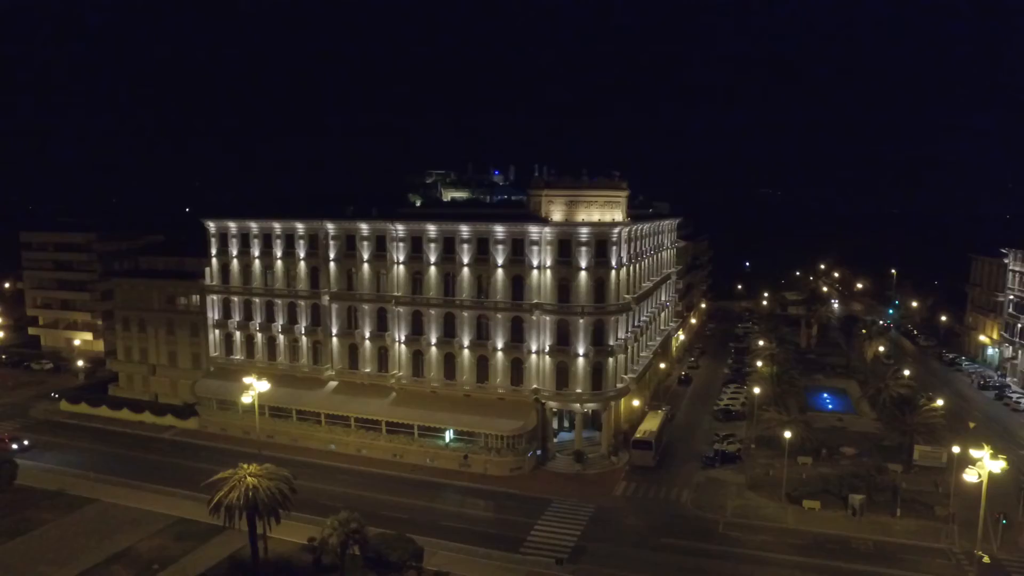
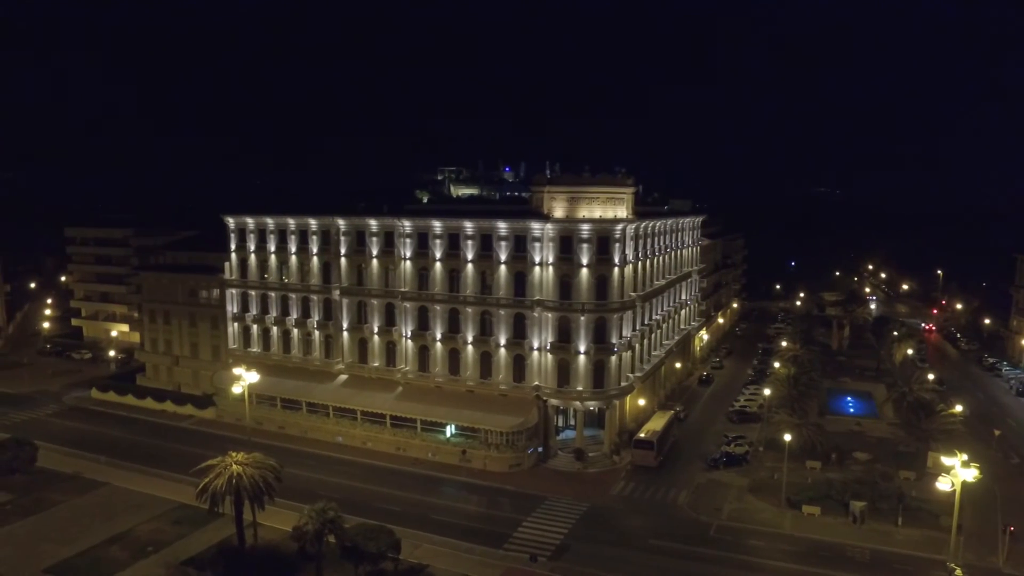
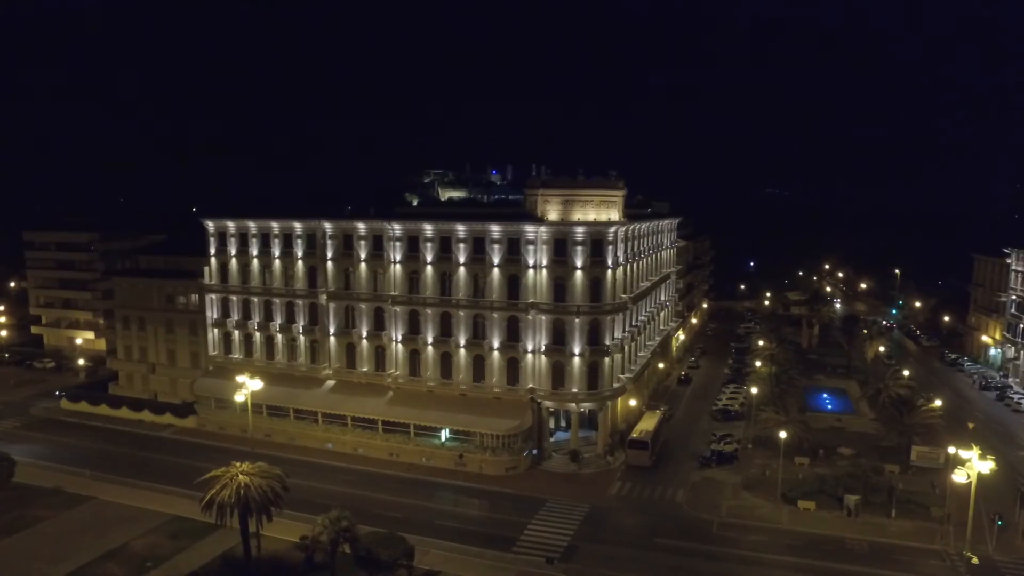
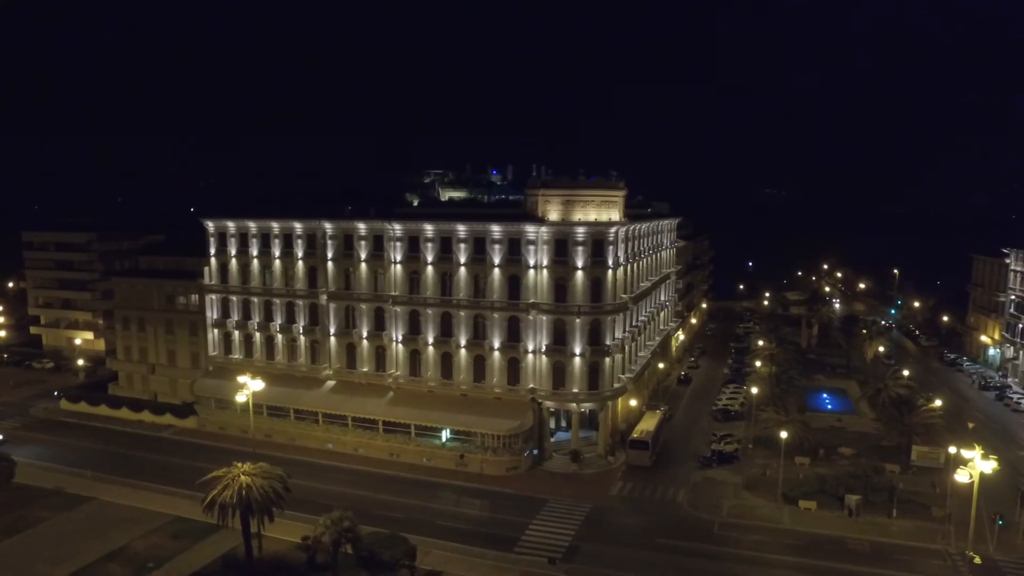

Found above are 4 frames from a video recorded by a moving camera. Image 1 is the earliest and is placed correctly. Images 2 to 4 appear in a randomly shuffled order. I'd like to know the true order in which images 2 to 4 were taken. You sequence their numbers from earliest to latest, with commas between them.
4, 3, 2
